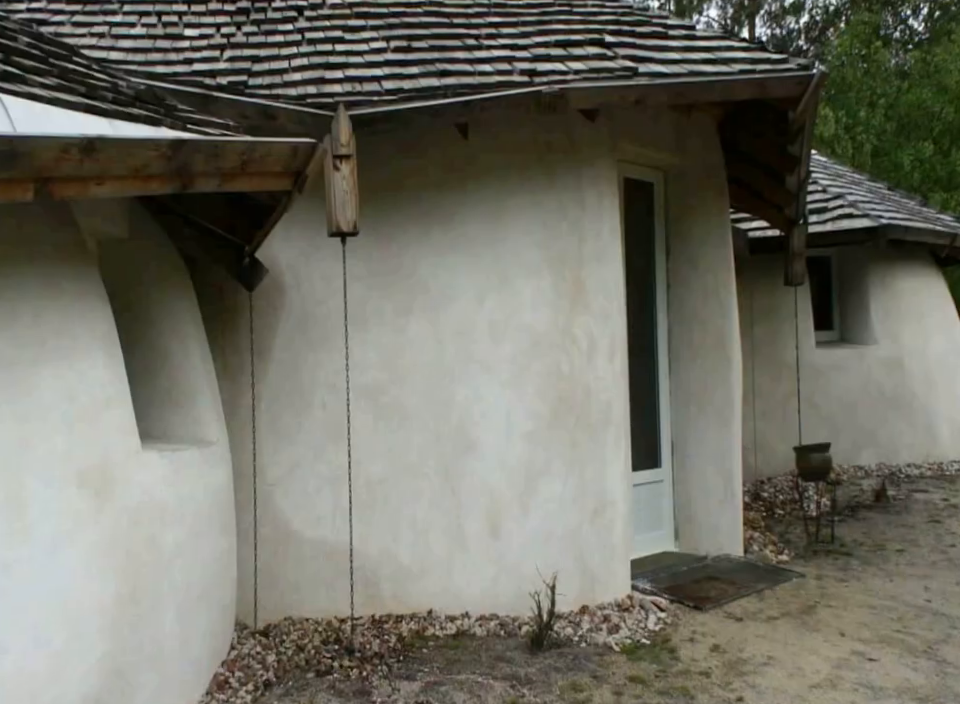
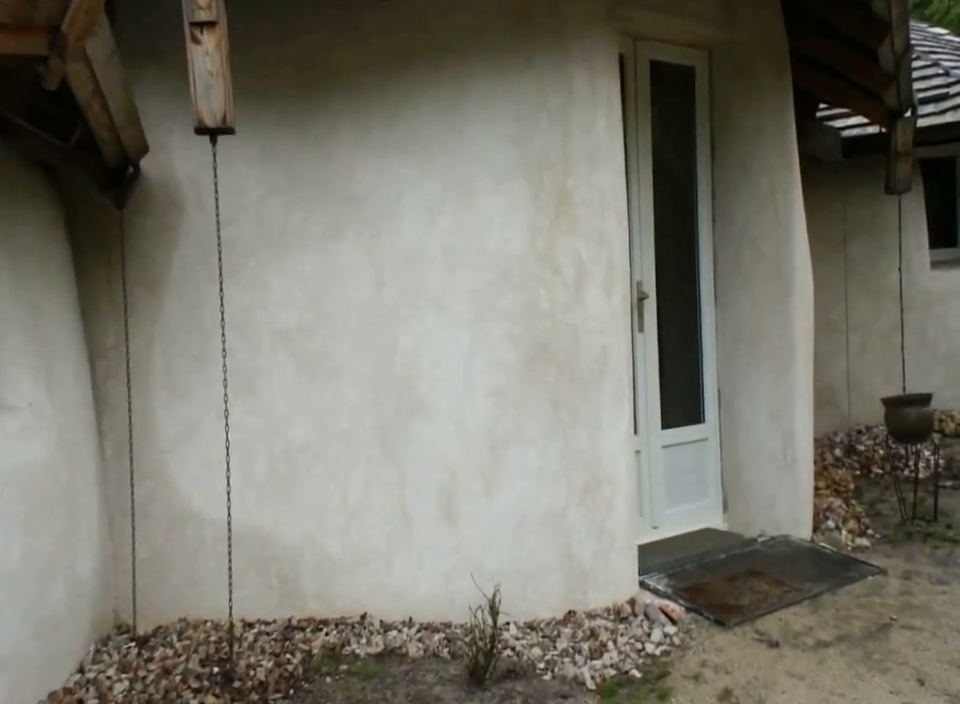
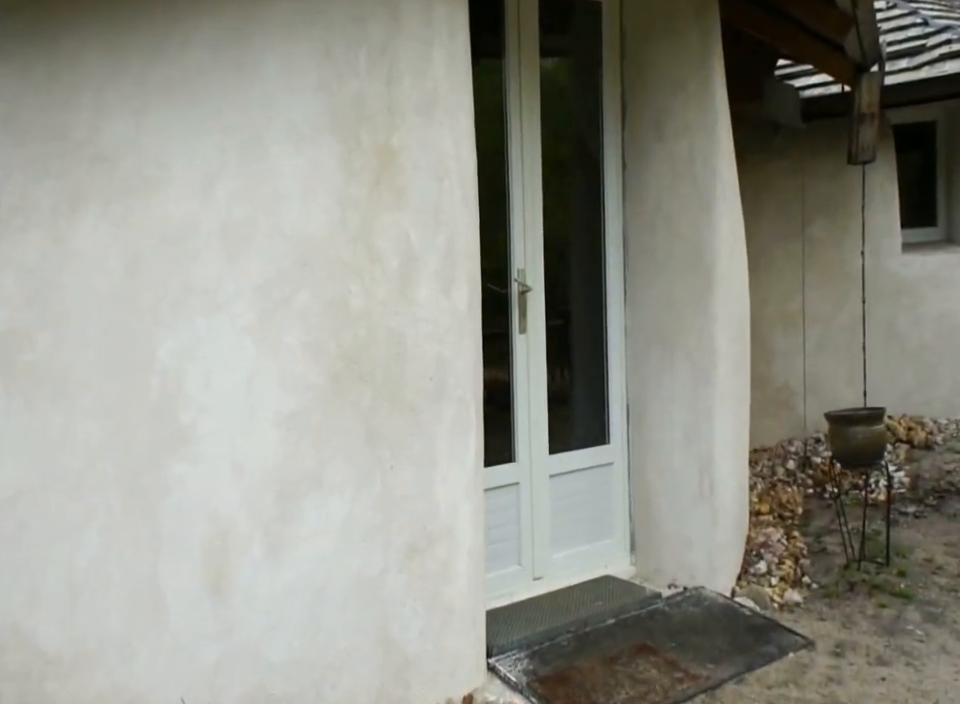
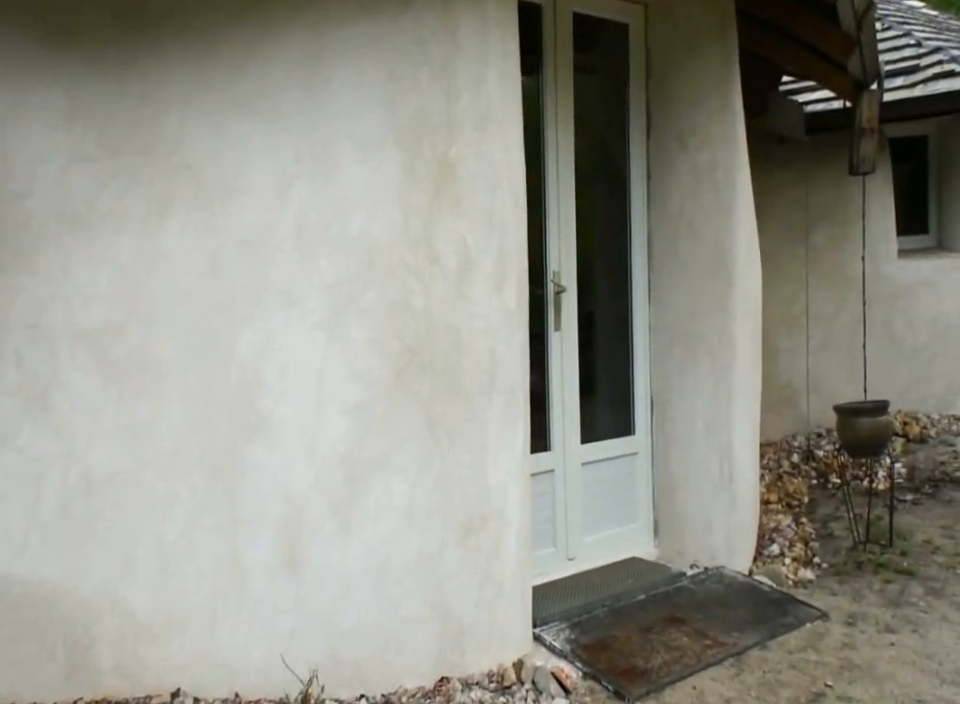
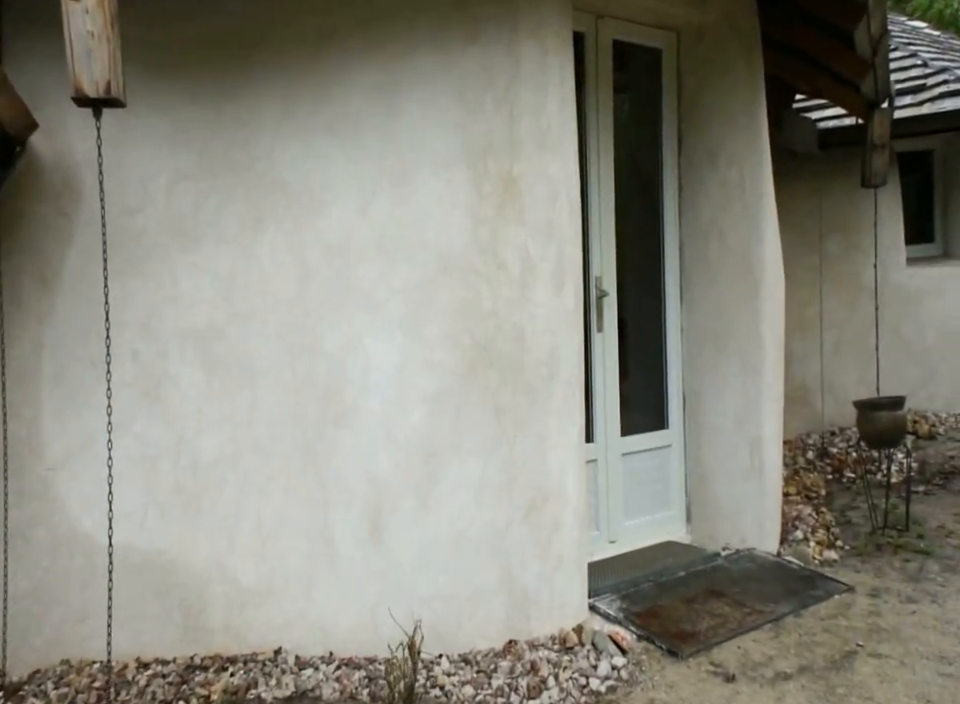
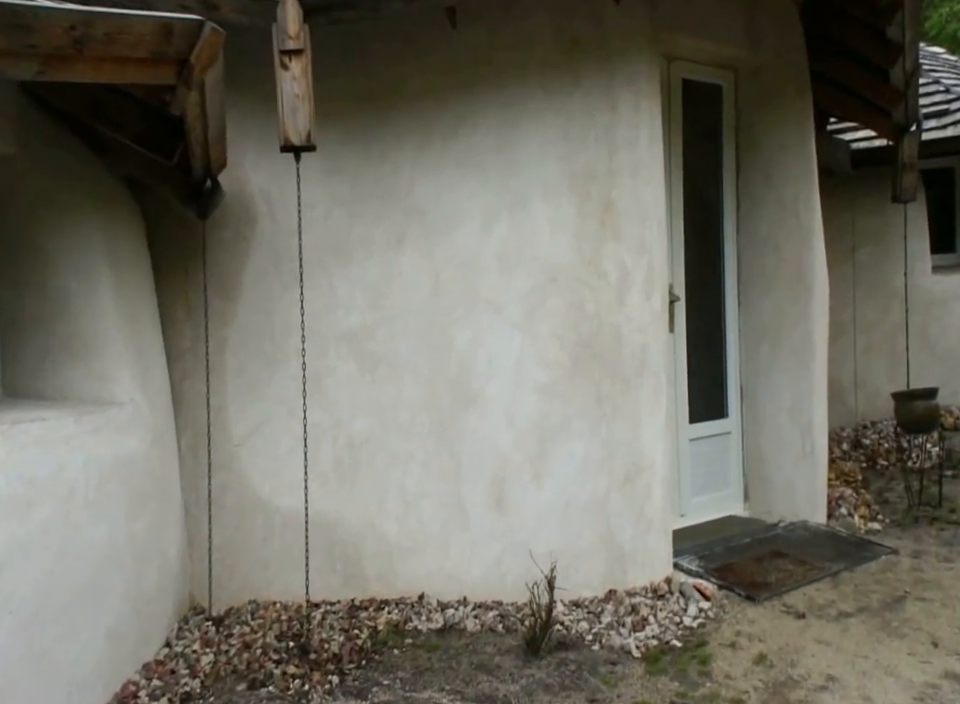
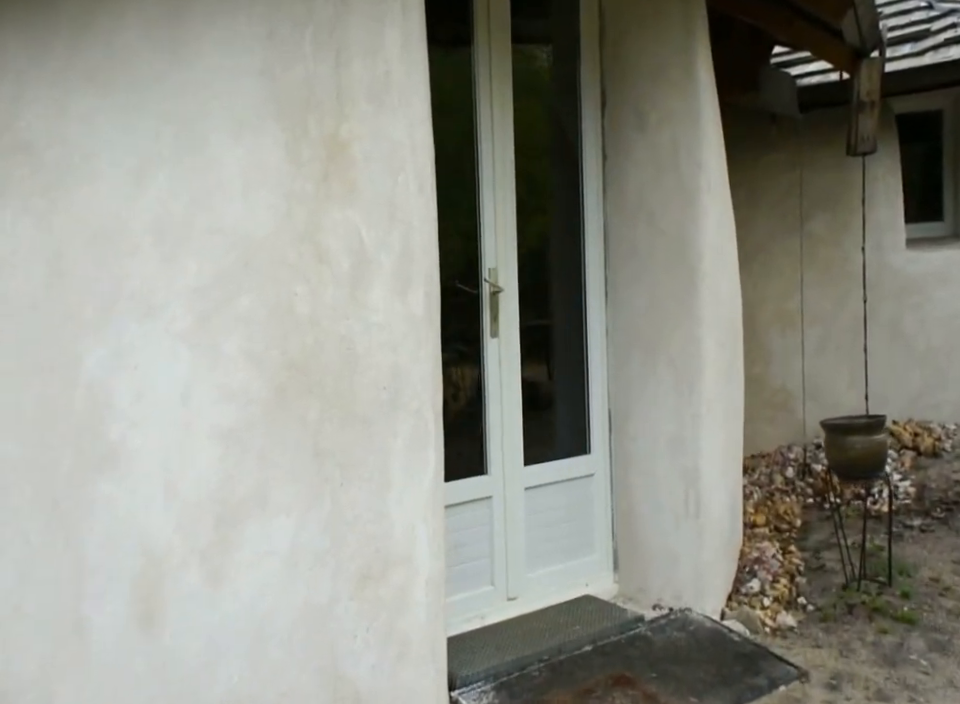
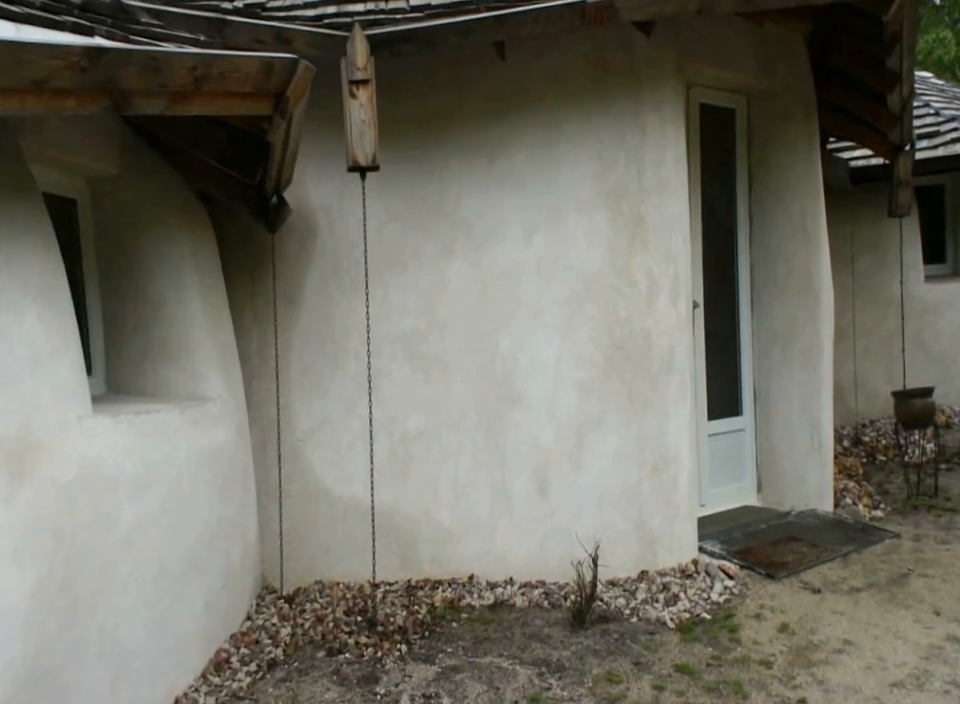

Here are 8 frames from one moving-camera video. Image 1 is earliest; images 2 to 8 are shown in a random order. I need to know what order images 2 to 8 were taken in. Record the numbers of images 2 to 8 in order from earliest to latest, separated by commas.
8, 6, 2, 5, 4, 3, 7
